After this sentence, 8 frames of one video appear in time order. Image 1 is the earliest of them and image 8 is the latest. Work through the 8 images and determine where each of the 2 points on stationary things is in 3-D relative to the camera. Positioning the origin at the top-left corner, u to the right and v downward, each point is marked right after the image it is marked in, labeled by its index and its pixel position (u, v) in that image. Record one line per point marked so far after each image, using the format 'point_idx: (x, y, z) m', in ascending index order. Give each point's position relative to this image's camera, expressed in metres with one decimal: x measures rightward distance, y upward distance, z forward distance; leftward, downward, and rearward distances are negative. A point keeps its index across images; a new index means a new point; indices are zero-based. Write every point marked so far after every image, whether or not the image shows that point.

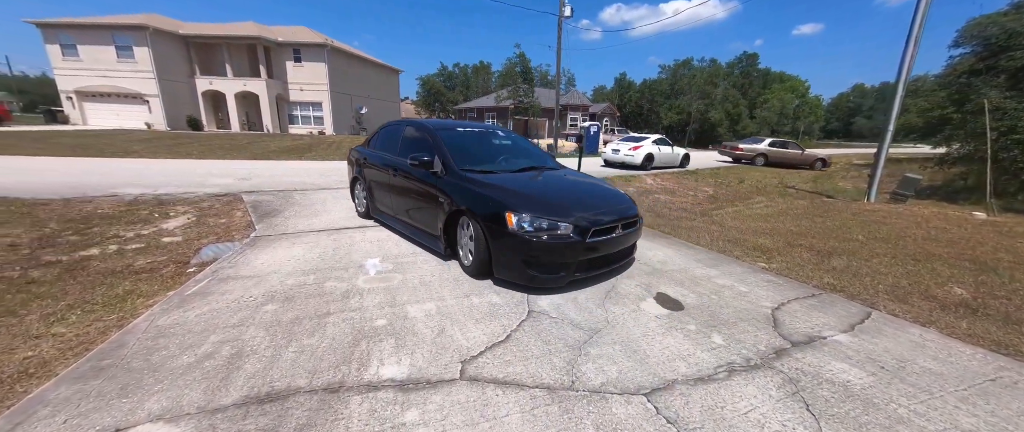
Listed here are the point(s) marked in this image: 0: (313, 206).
0: (-3.5, +0.2, +5.7) m
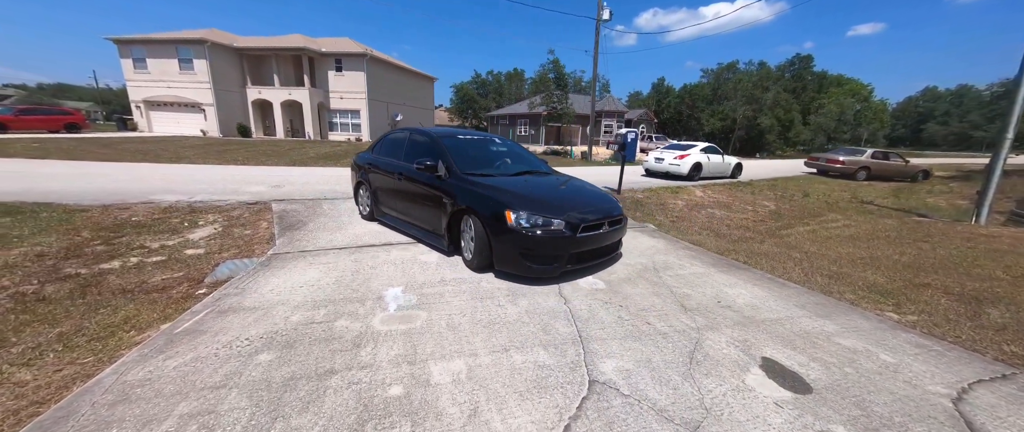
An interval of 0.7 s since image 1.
0: (-2.8, 0.0, +5.4) m
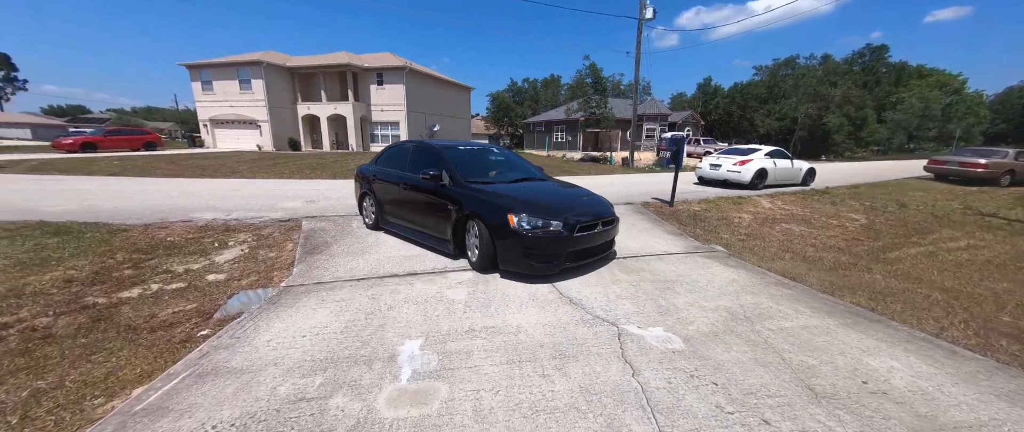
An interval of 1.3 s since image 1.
0: (-2.2, -0.3, +5.0) m
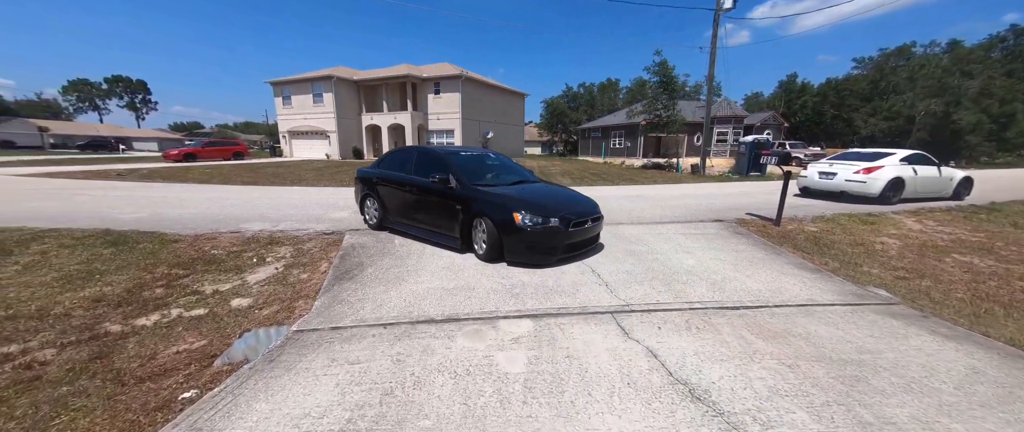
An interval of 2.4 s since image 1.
0: (-1.4, -0.6, +4.3) m
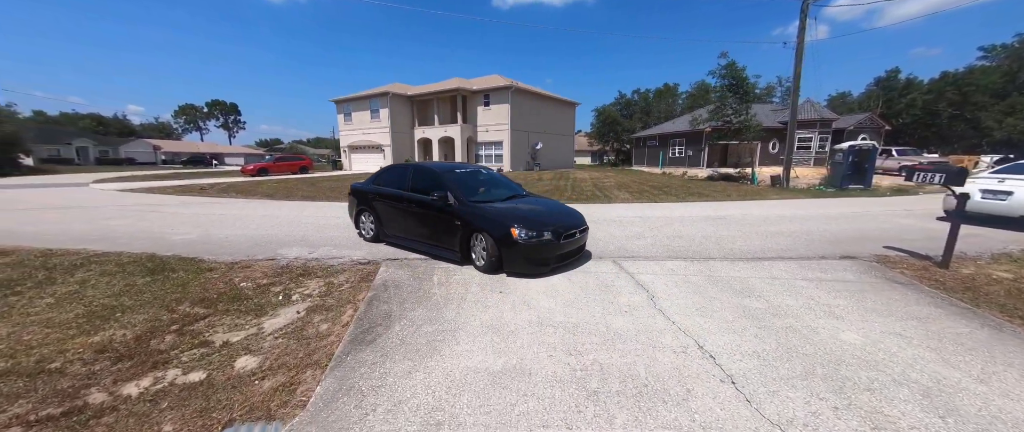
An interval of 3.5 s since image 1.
0: (-0.7, -1.0, +3.4) m
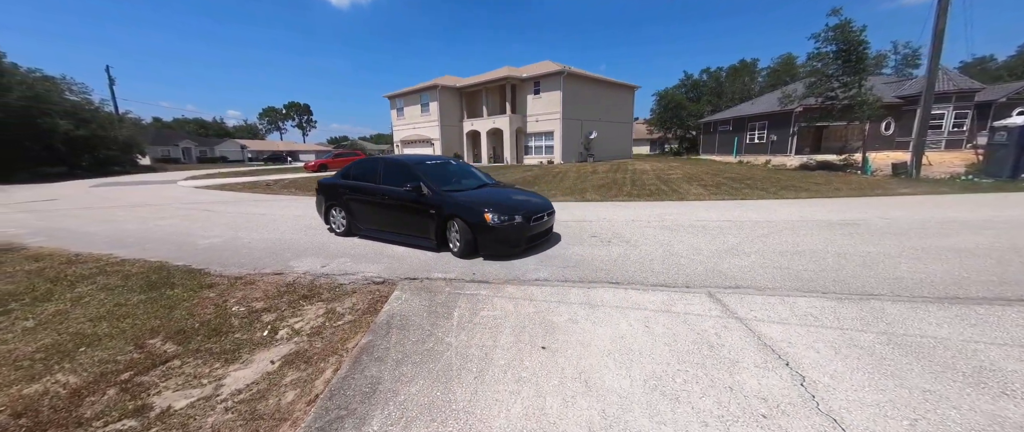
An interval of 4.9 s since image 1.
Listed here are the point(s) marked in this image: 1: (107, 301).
0: (-0.4, -1.1, +2.2) m
1: (-4.8, -1.0, +3.9) m
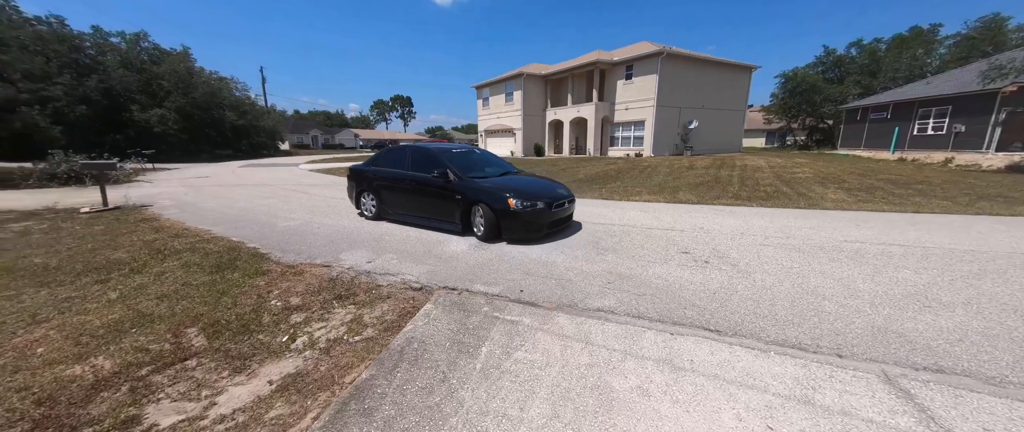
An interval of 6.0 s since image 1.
0: (-0.3, -1.2, +1.5) m
1: (-4.1, -0.8, +4.2) m
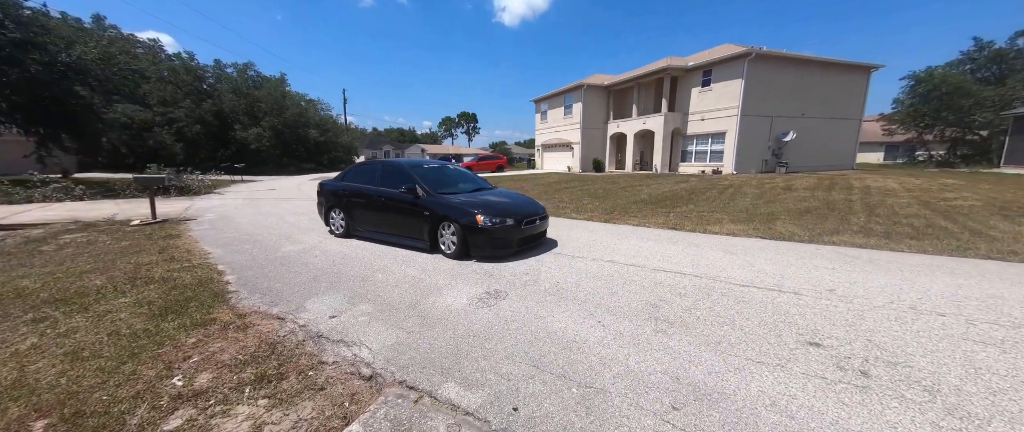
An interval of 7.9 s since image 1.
0: (-0.8, -1.6, +0.1) m
1: (-4.1, -1.1, +3.4) m
